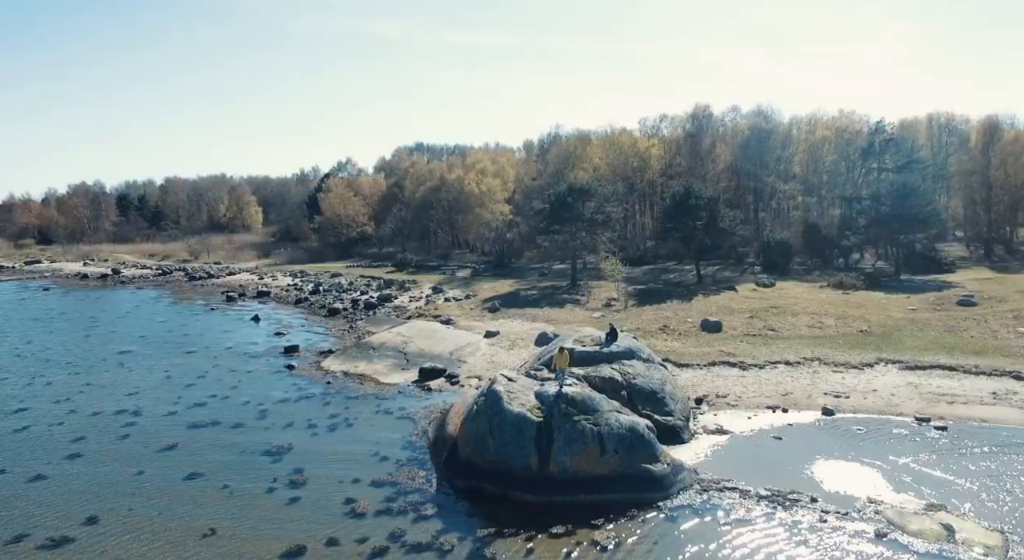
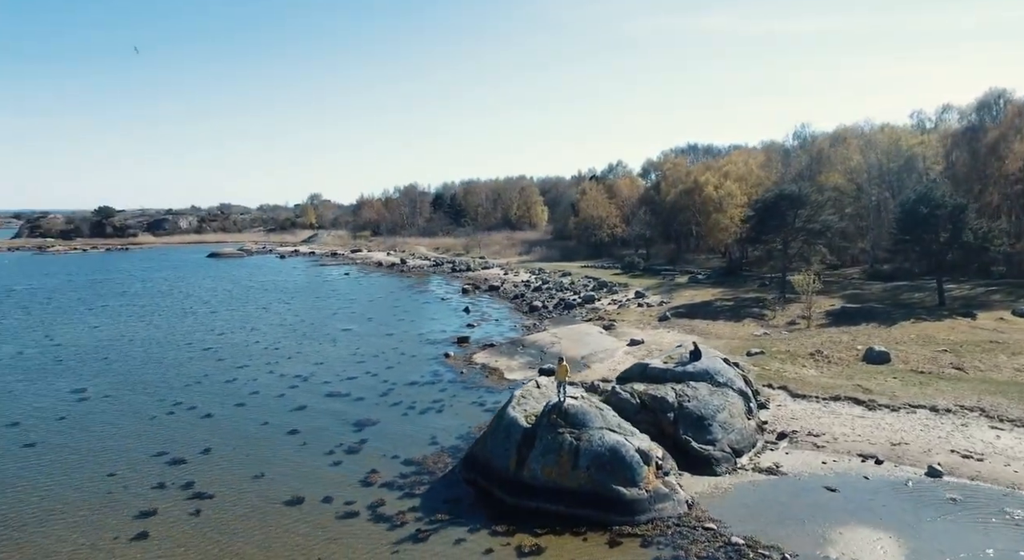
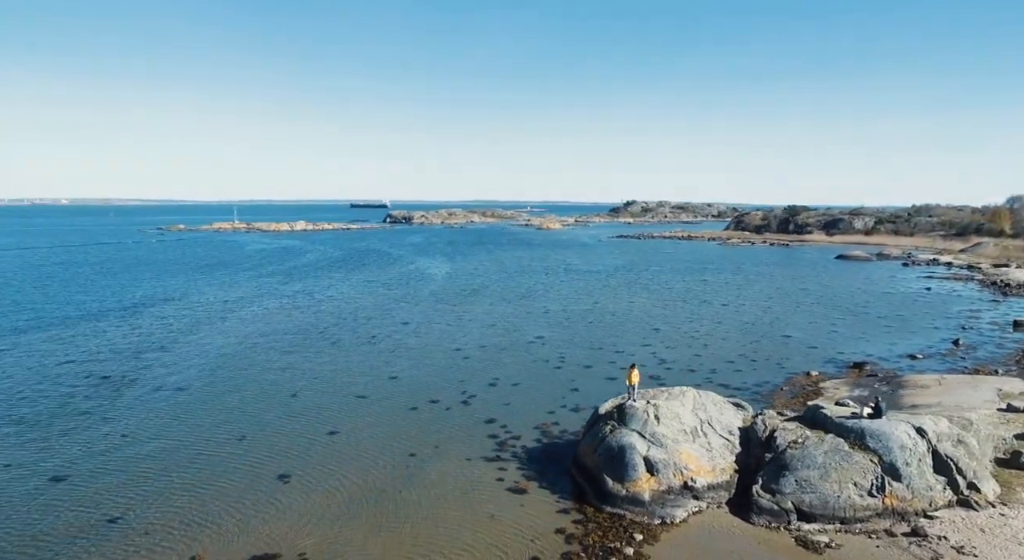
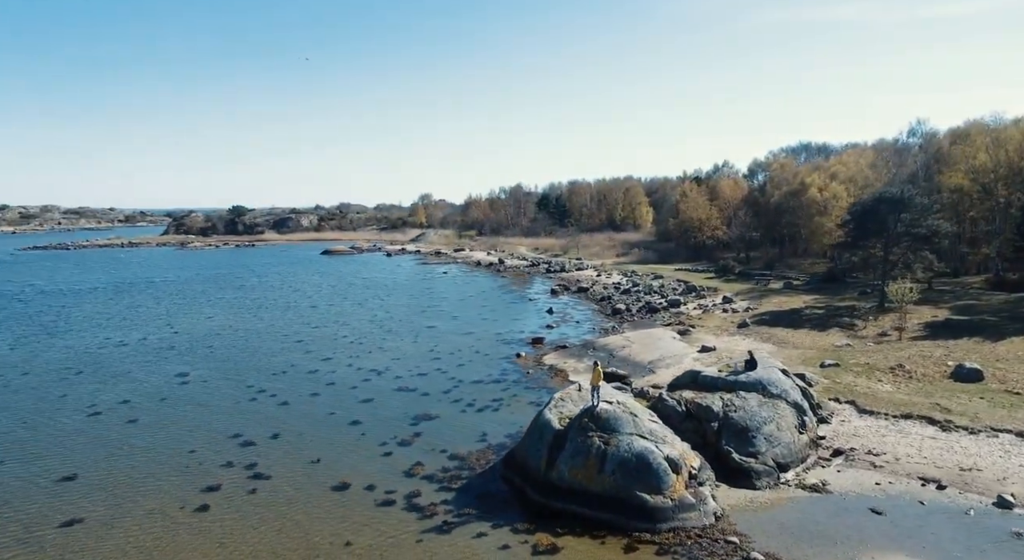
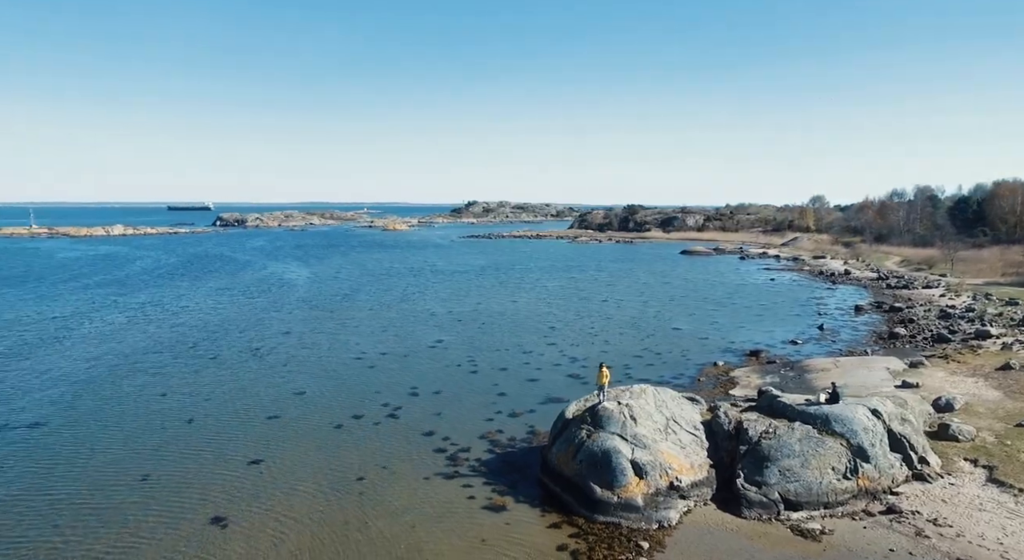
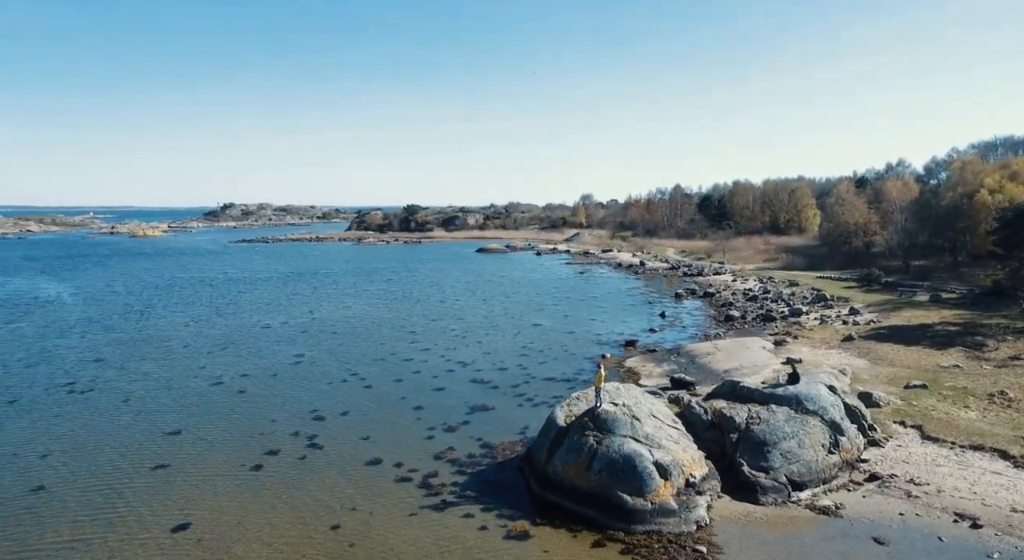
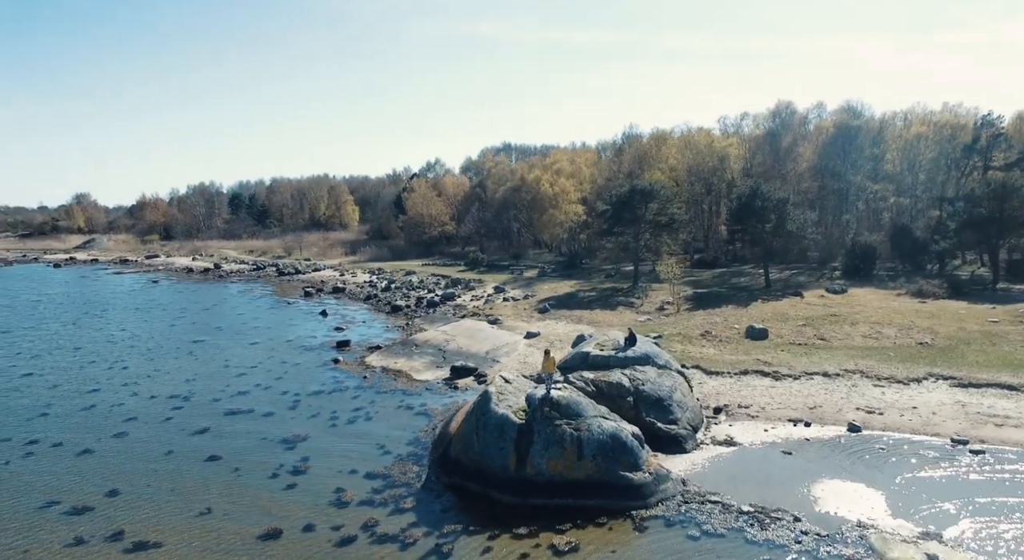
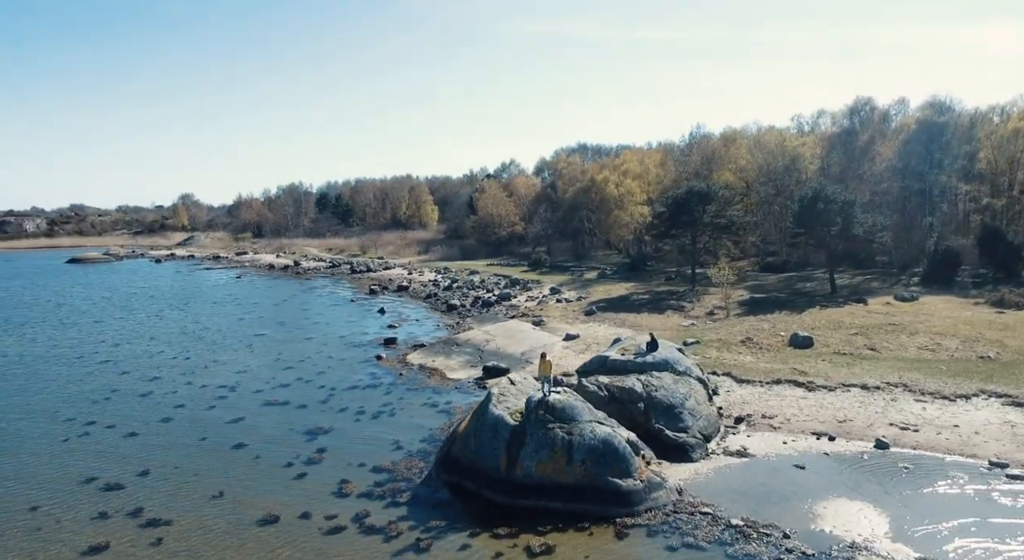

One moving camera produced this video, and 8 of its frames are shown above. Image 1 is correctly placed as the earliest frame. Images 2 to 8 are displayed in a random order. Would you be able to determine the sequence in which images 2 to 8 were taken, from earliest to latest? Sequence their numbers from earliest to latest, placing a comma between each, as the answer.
7, 8, 2, 4, 6, 5, 3
